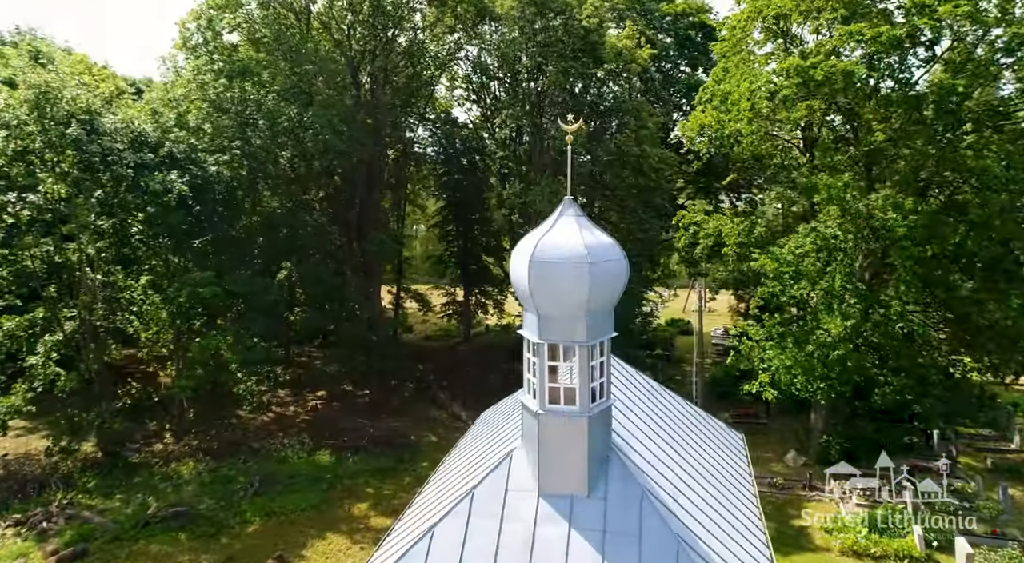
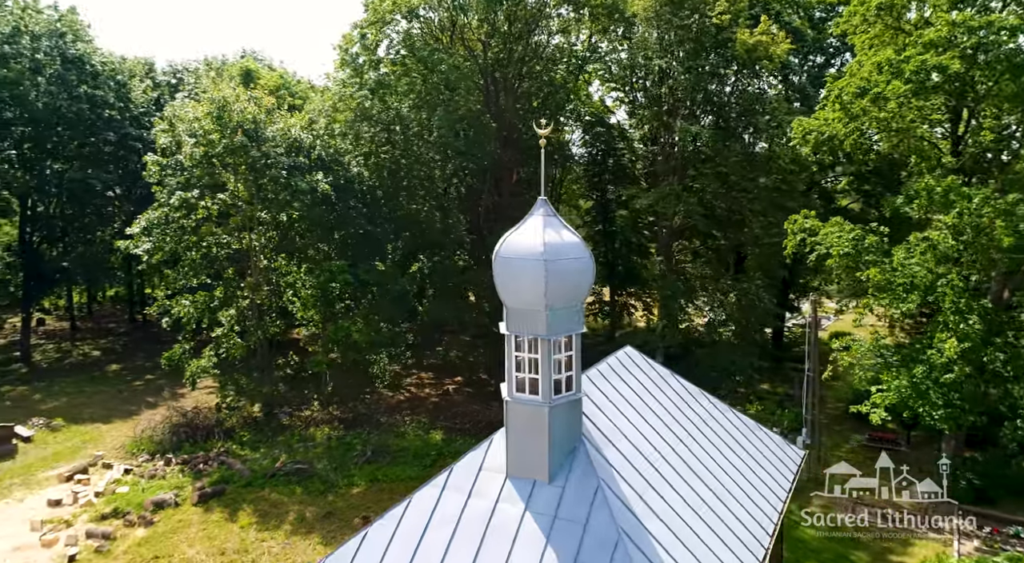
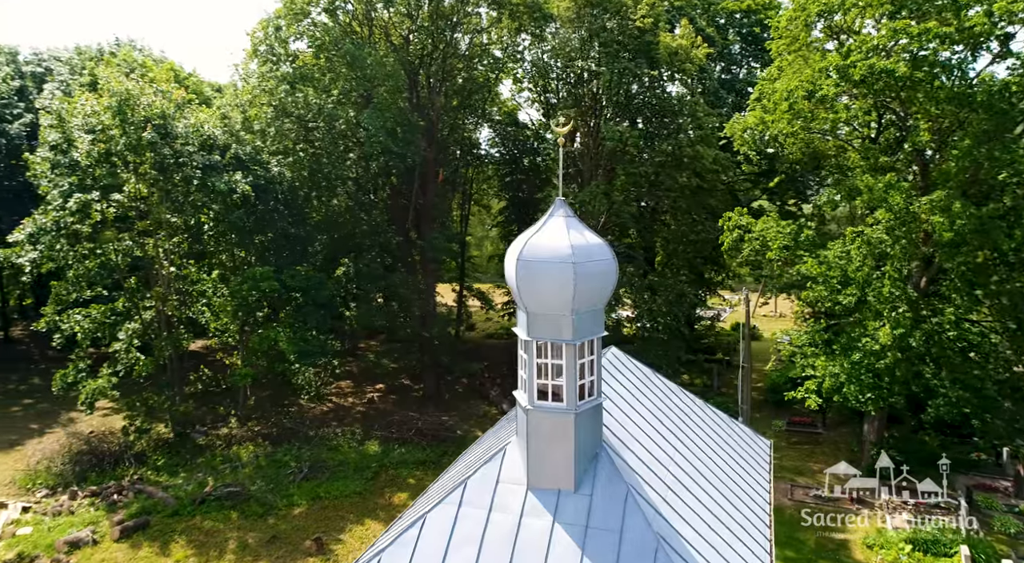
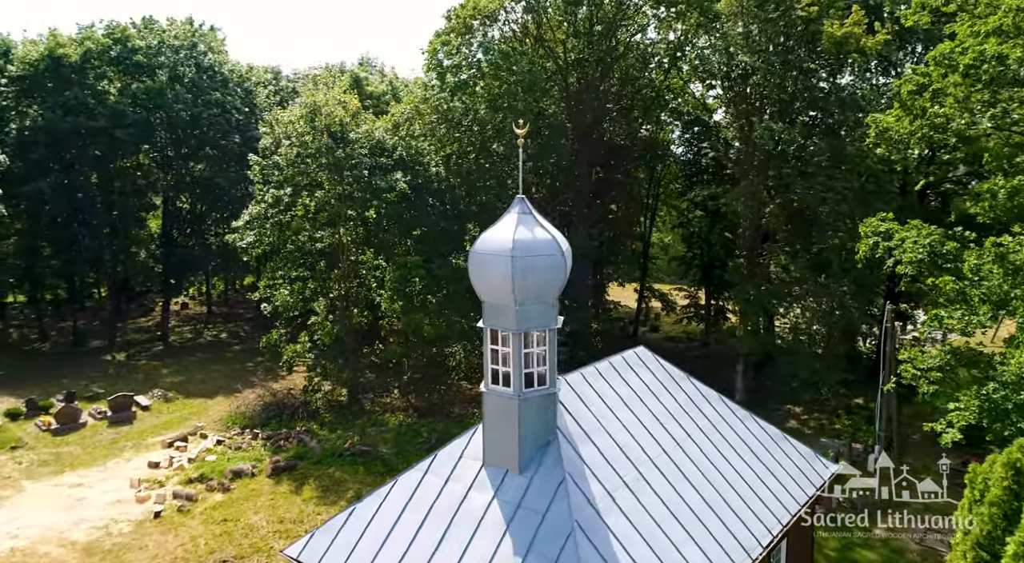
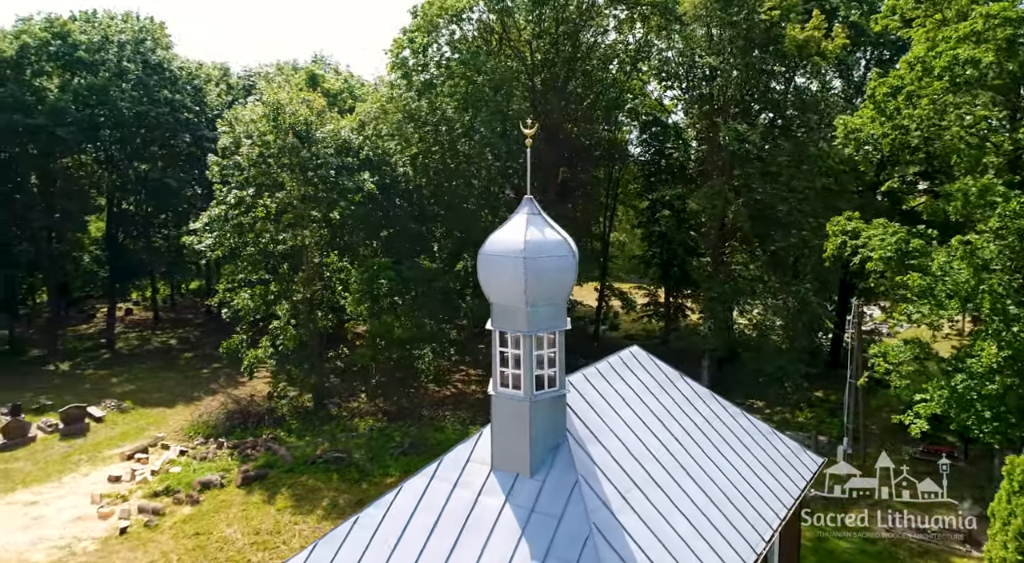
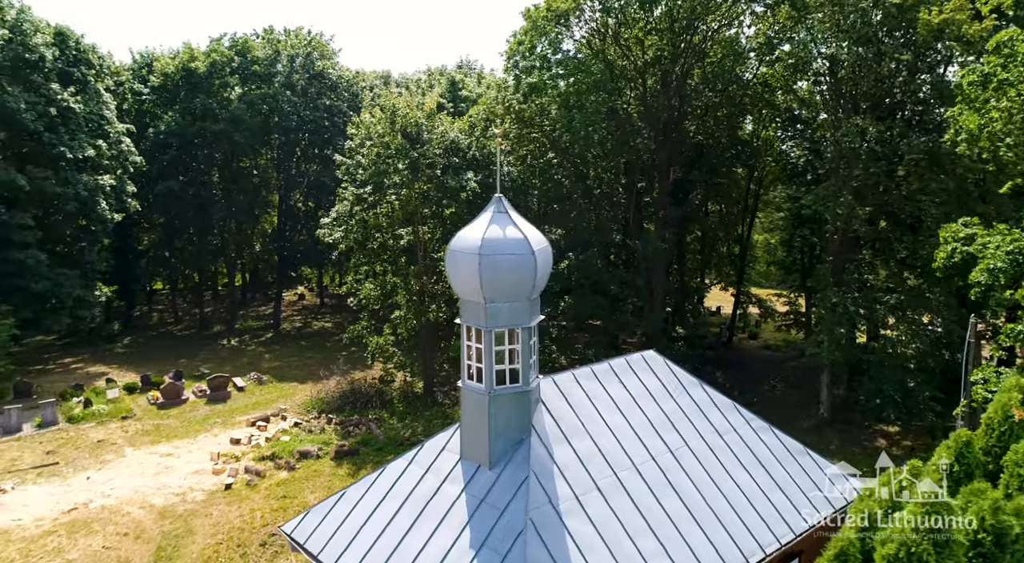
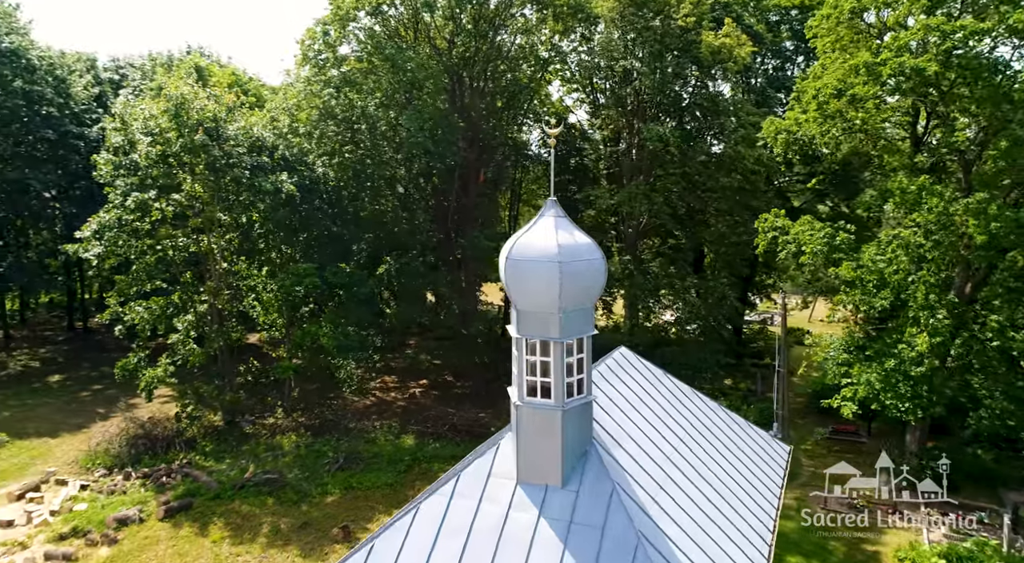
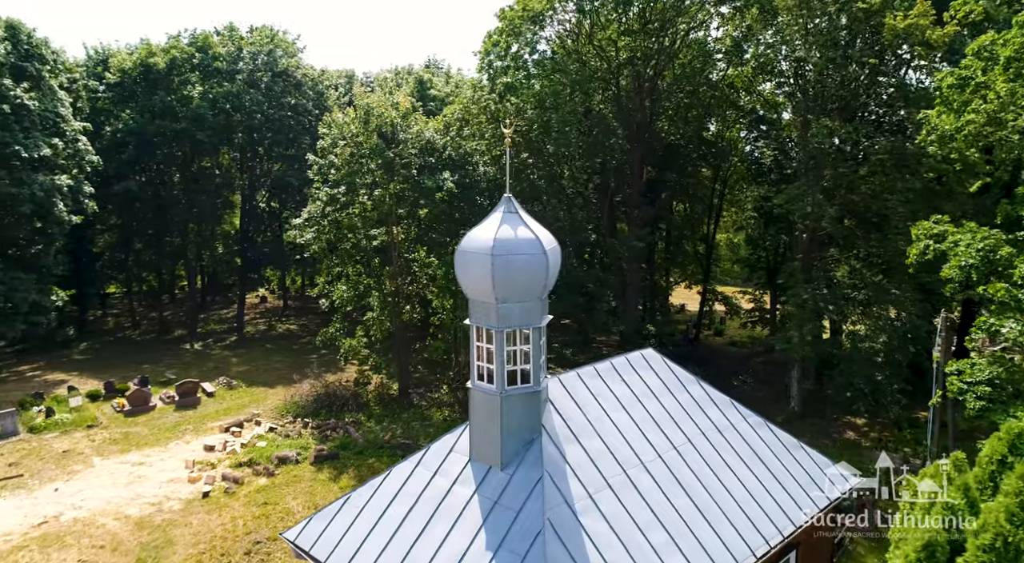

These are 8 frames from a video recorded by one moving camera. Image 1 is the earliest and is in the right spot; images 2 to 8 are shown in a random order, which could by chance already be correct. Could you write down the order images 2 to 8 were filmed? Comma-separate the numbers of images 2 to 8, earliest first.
3, 7, 2, 5, 4, 8, 6
